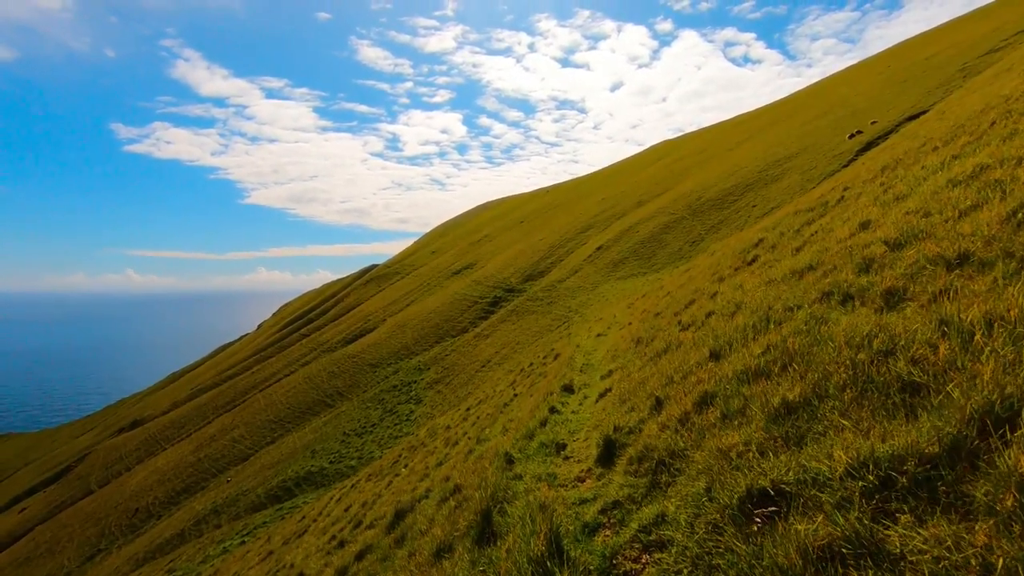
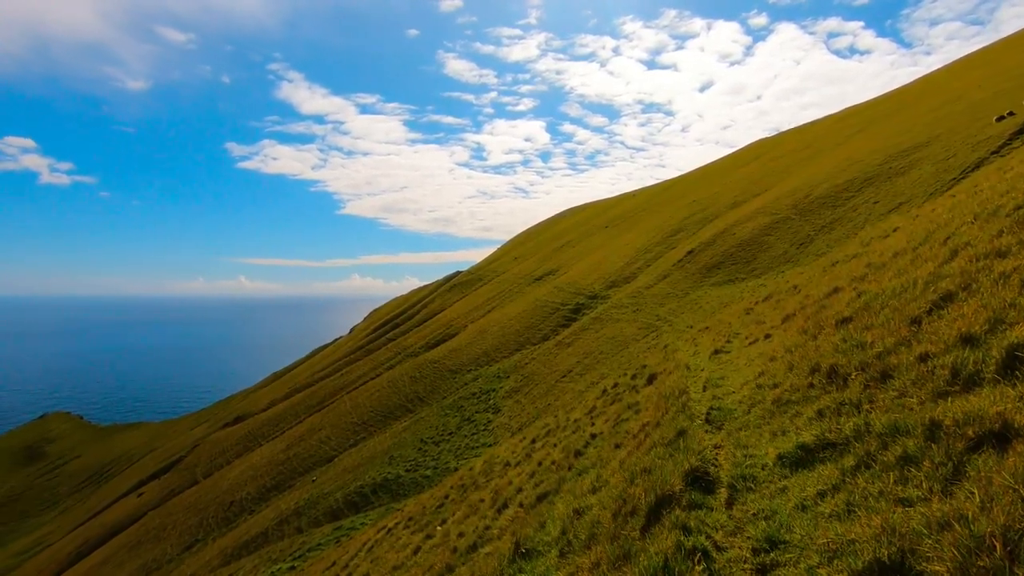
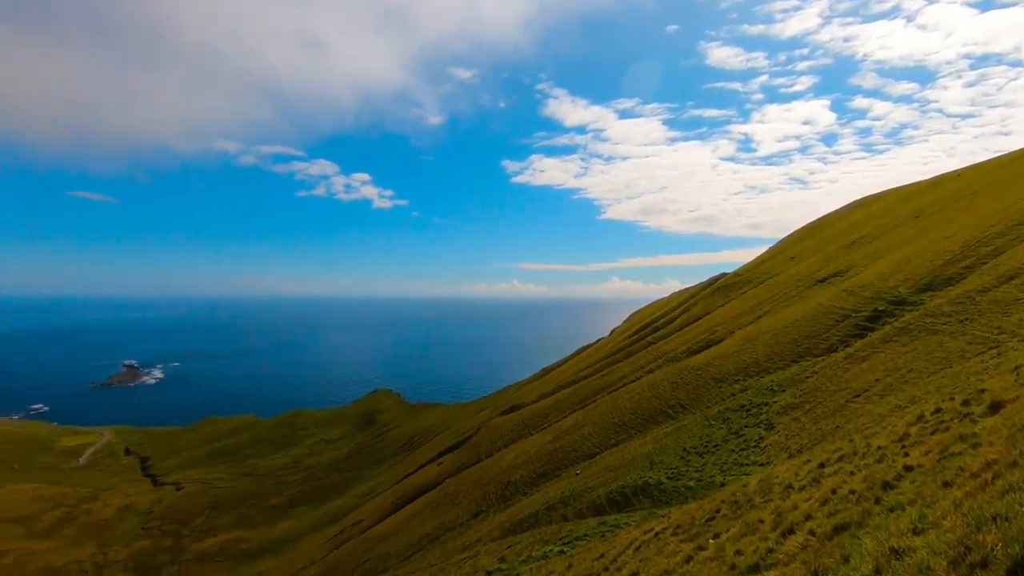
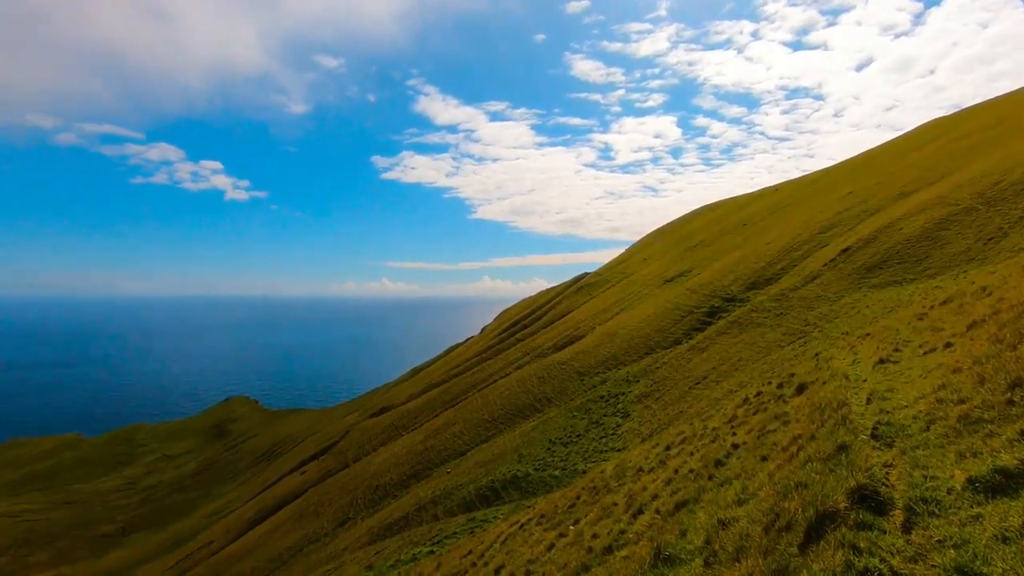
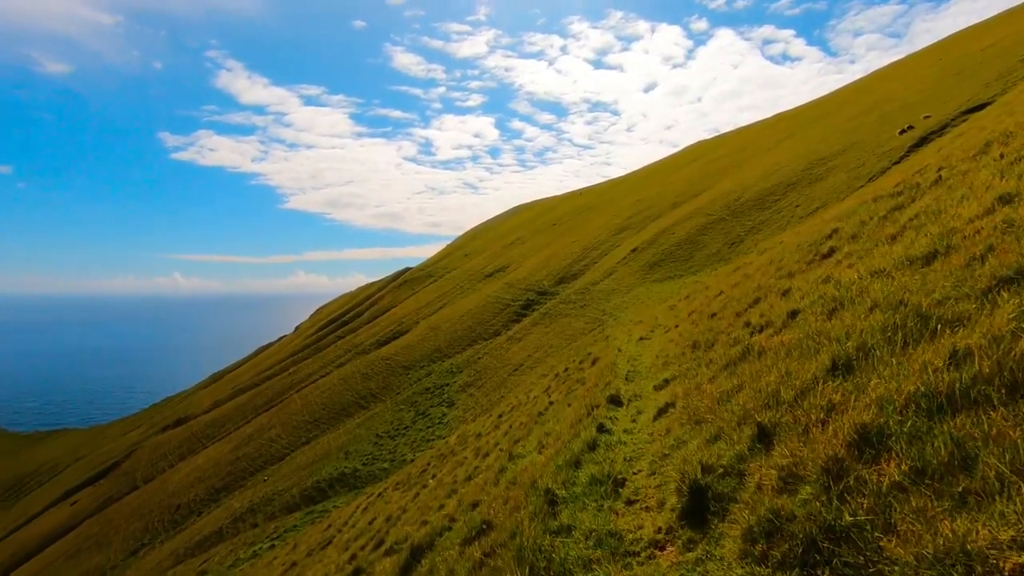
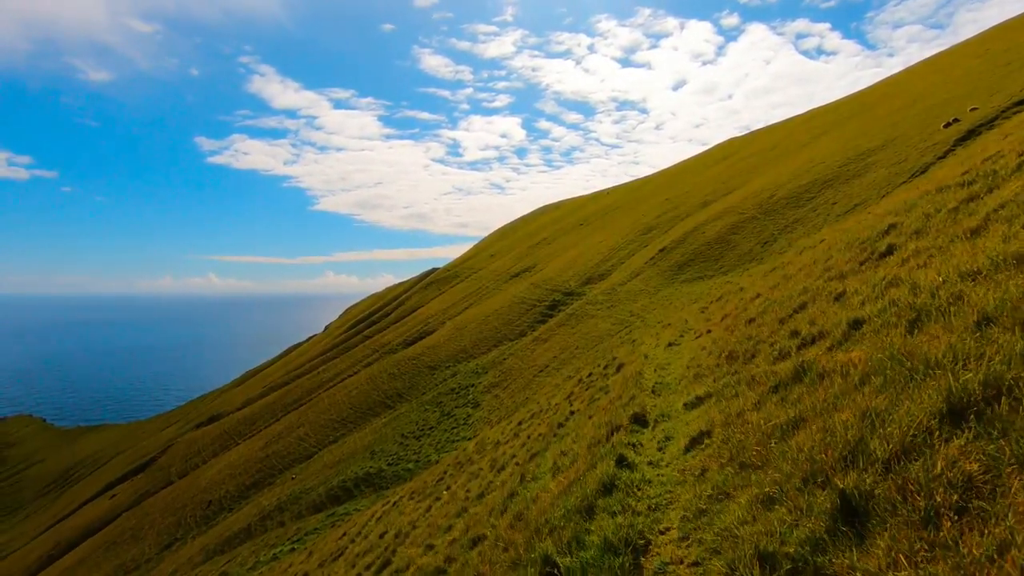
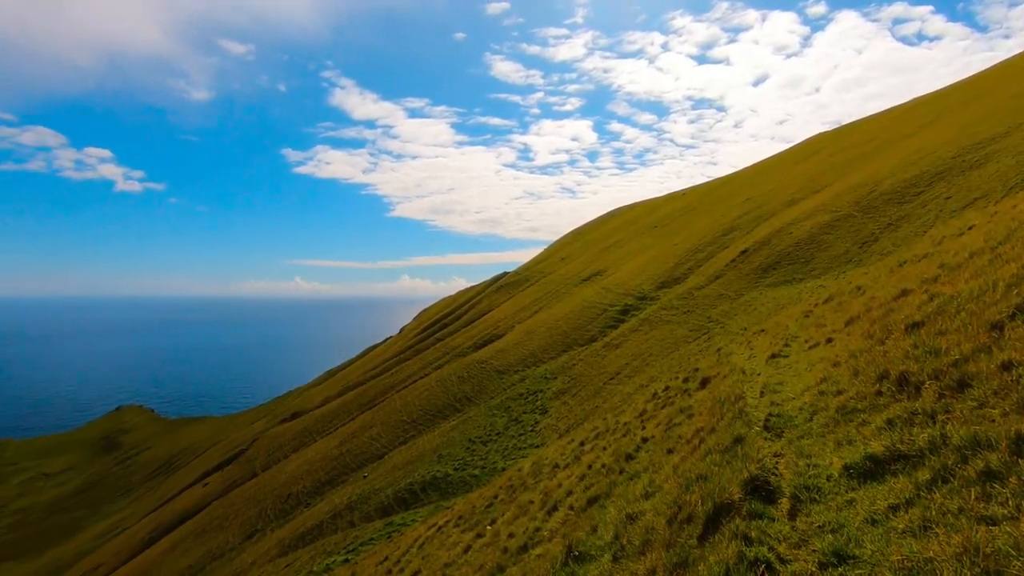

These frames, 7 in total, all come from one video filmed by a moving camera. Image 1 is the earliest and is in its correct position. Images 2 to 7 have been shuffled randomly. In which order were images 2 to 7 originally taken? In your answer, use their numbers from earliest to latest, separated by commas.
5, 6, 2, 7, 4, 3
